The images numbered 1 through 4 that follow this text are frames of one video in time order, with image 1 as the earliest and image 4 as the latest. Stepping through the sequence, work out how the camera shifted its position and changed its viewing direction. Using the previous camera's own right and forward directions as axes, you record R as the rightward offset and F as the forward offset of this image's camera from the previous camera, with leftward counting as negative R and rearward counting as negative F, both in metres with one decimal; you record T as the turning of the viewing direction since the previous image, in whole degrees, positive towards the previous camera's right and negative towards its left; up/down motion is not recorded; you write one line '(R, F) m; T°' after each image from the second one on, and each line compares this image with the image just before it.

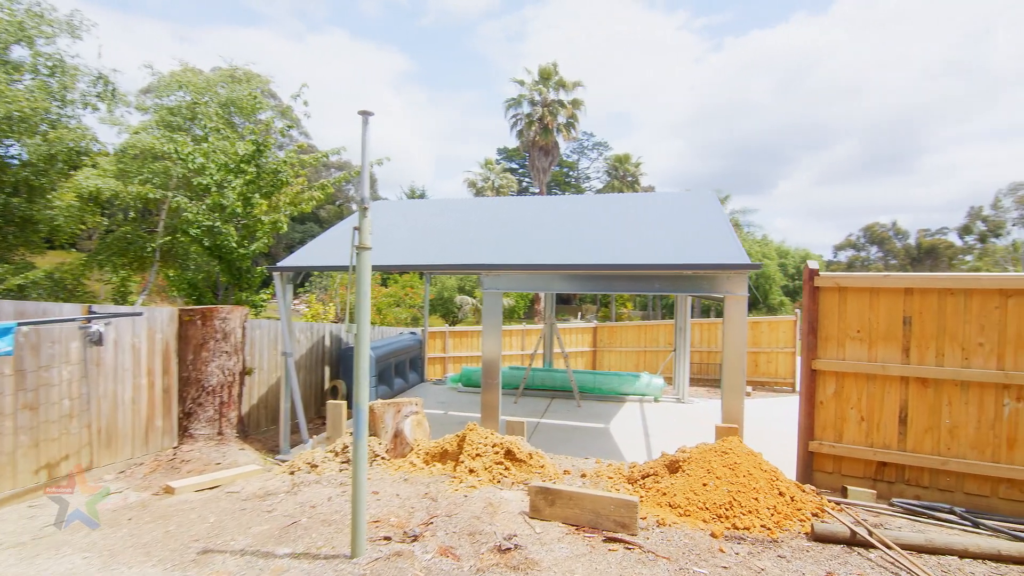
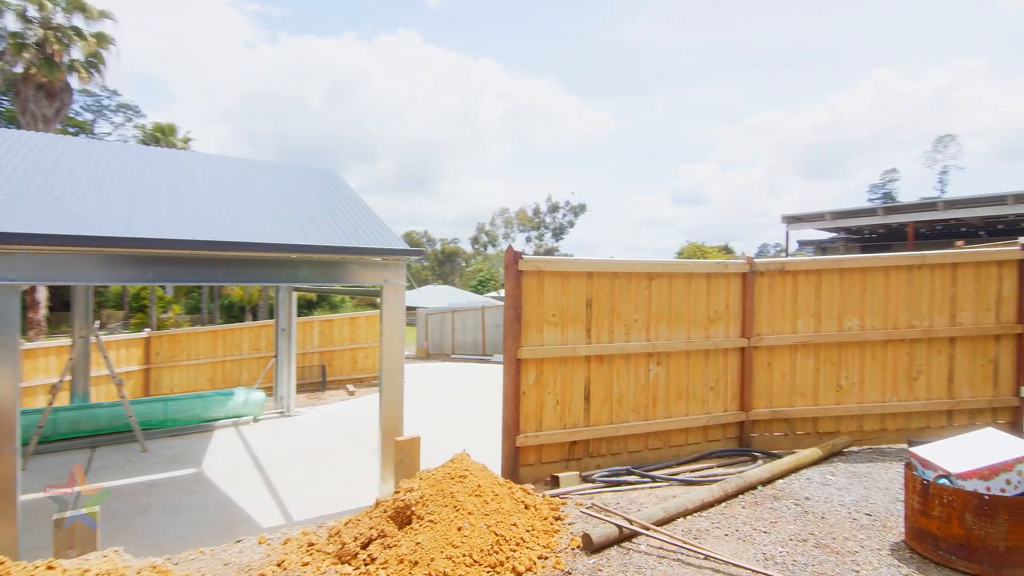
(-0.5, +1.7) m; +47°
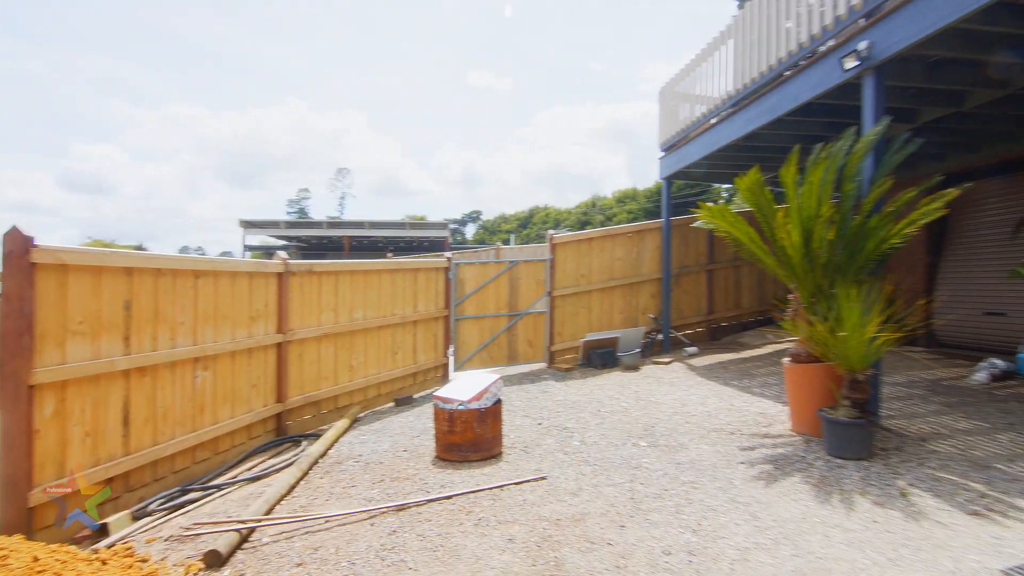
(-1.1, +0.2) m; +59°
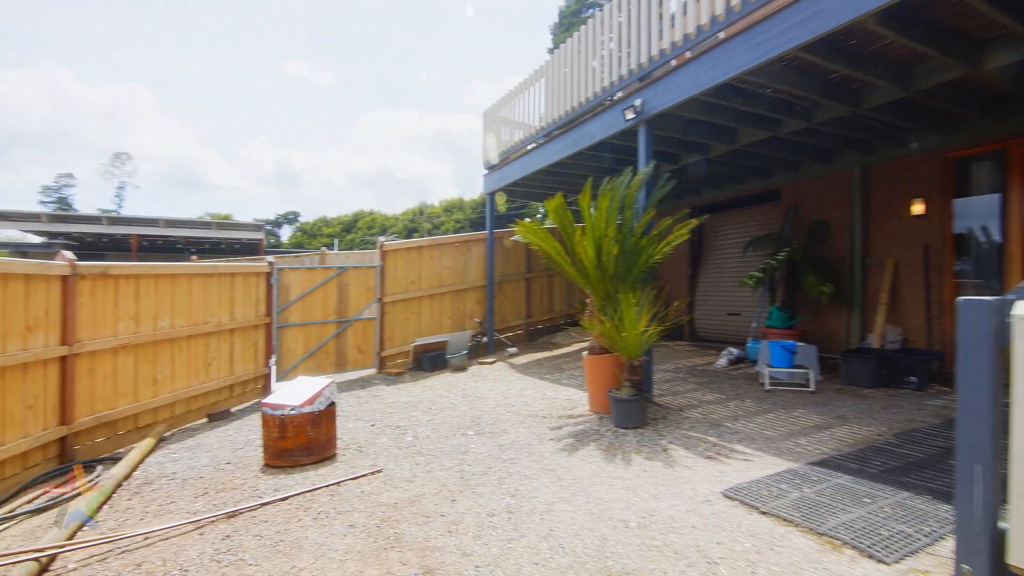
(-0.1, -0.4) m; +19°
